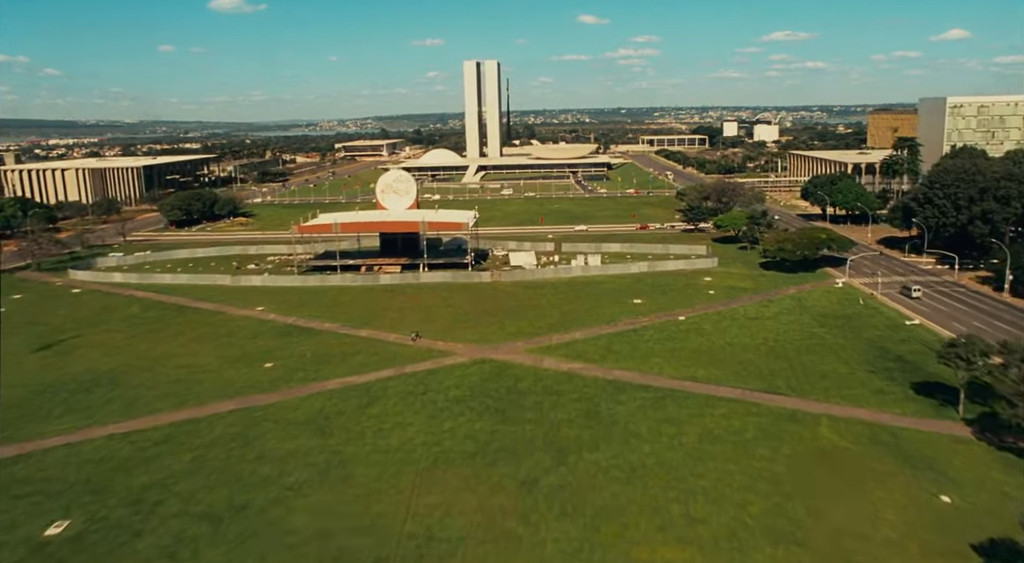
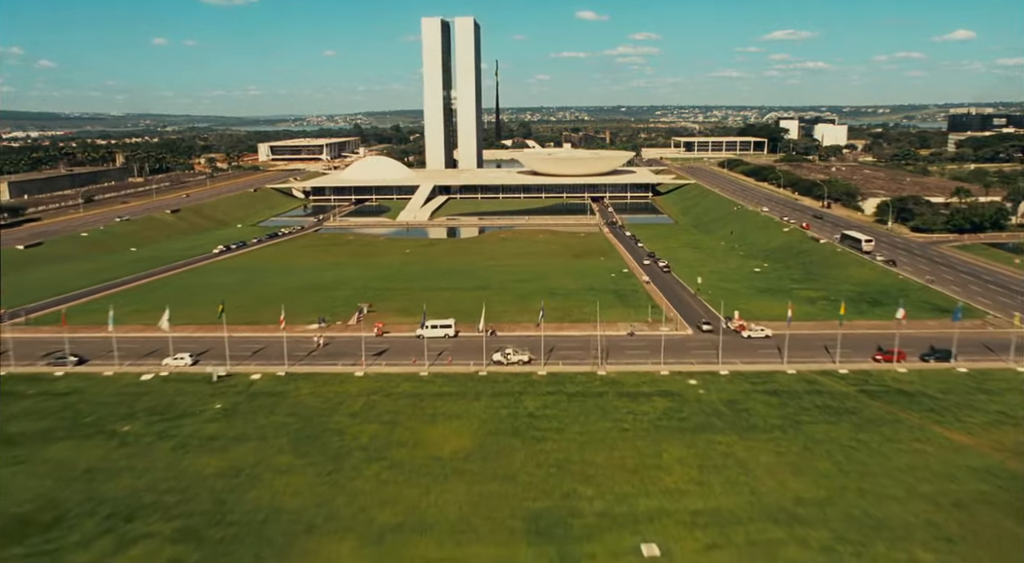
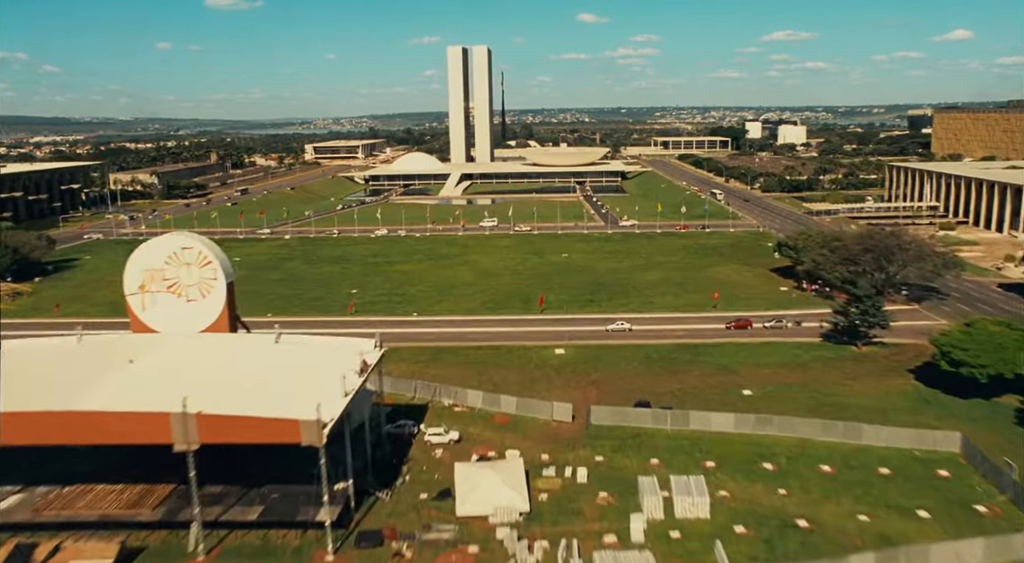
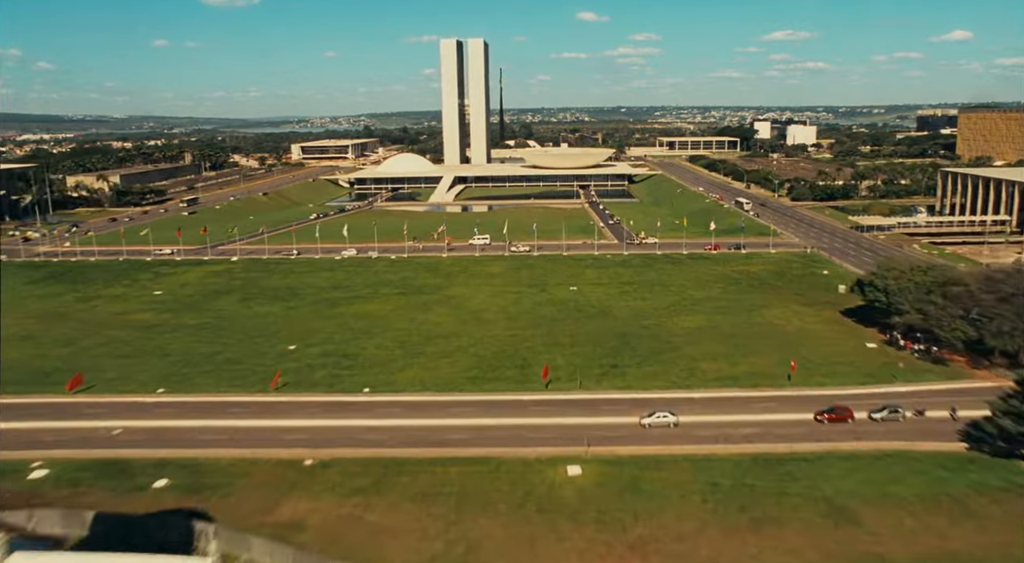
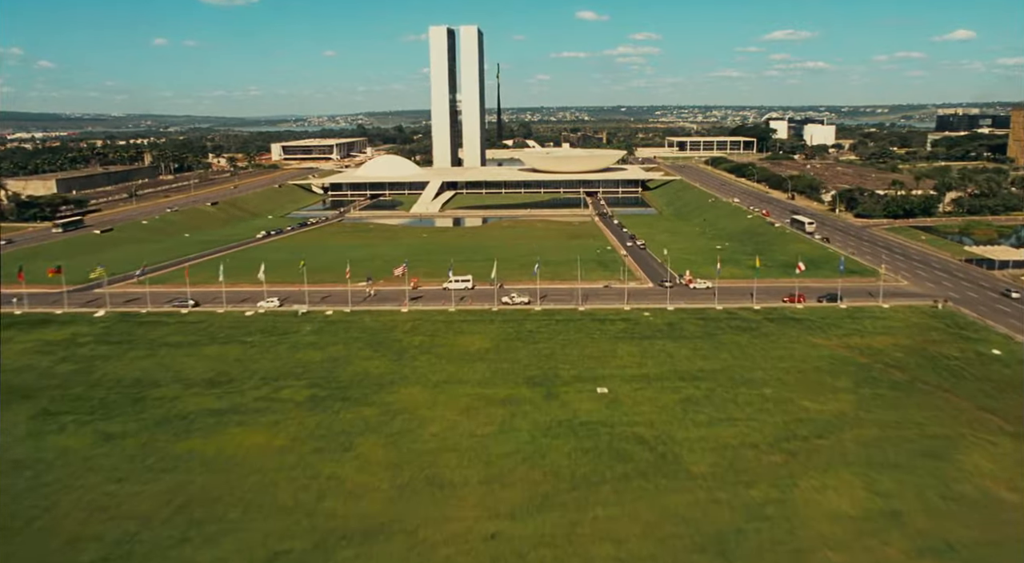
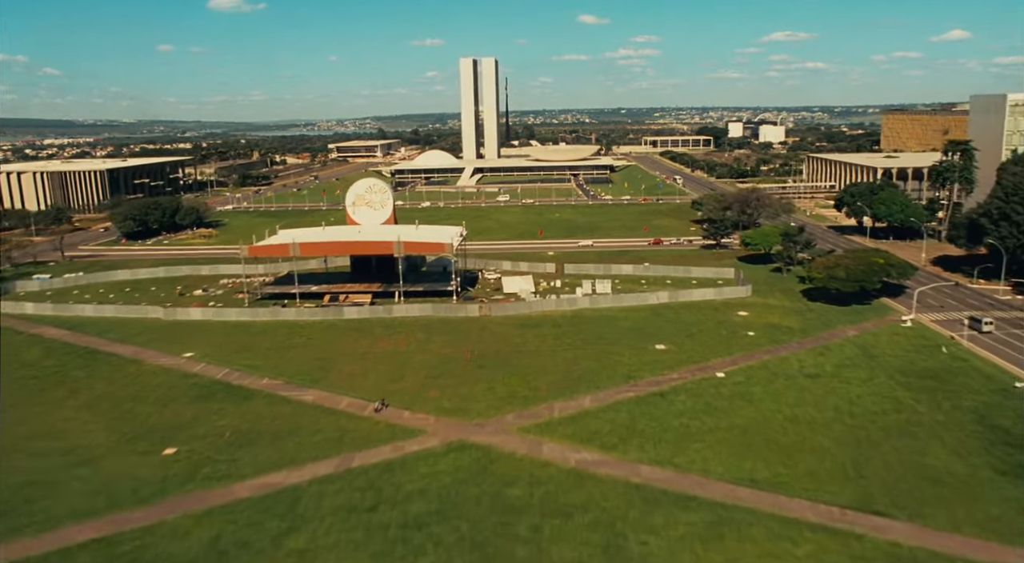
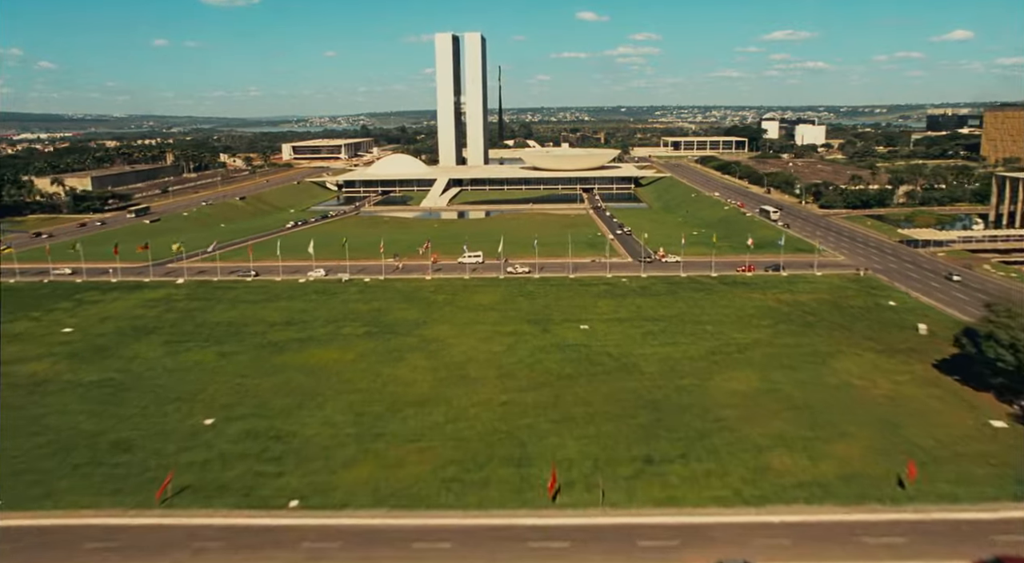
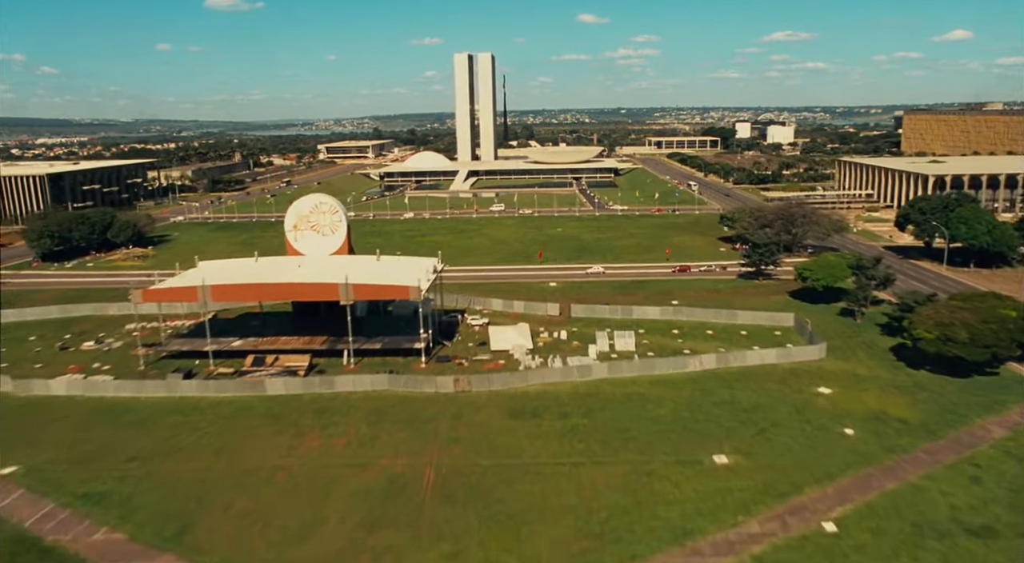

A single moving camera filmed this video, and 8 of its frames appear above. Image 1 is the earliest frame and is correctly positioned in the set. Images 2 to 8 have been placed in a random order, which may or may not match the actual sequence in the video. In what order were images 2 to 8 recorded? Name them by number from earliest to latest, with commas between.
6, 8, 3, 4, 7, 5, 2
